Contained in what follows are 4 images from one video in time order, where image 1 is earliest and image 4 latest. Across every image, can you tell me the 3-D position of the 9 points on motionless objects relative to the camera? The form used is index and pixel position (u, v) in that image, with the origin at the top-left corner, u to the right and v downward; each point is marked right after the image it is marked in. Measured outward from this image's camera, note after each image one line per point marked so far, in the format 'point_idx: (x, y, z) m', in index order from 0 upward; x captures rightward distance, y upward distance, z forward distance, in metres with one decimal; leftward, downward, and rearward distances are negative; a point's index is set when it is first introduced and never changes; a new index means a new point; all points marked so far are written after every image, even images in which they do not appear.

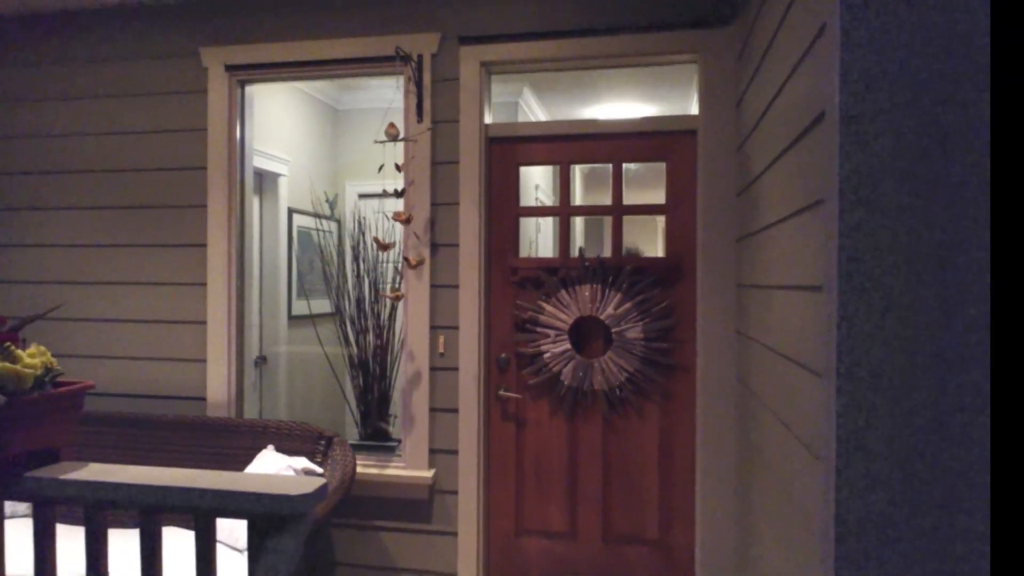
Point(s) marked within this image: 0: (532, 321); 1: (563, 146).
0: (+0.1, -0.1, +2.9) m
1: (+0.1, +0.4, +2.9) m
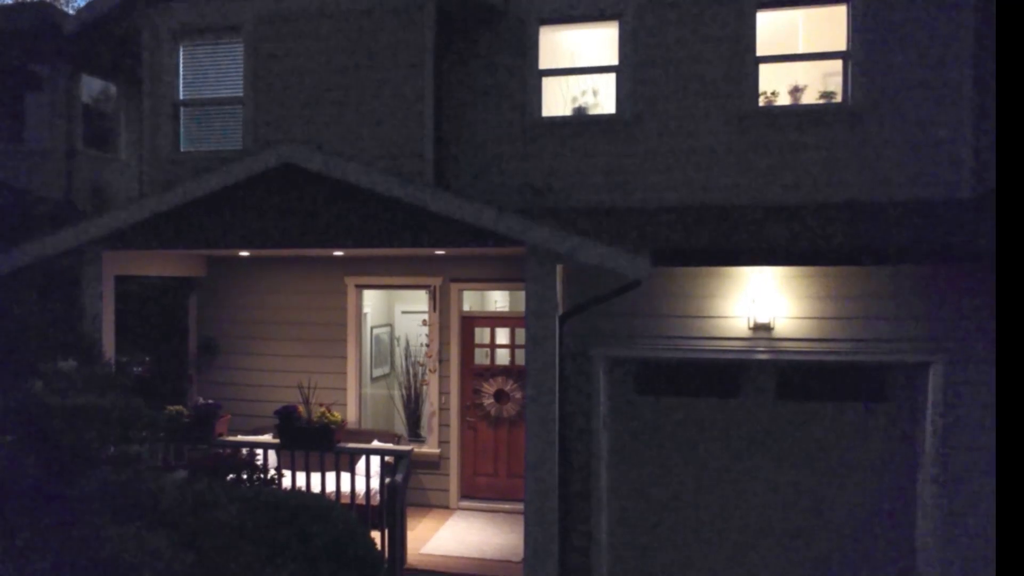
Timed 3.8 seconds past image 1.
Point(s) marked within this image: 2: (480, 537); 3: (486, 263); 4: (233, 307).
0: (-0.2, -0.7, +7.4) m
1: (-0.1, -0.2, +7.4) m
2: (-0.2, -1.5, +6.7) m
3: (-0.1, +0.2, +7.3) m
4: (-1.9, -0.1, +7.9) m
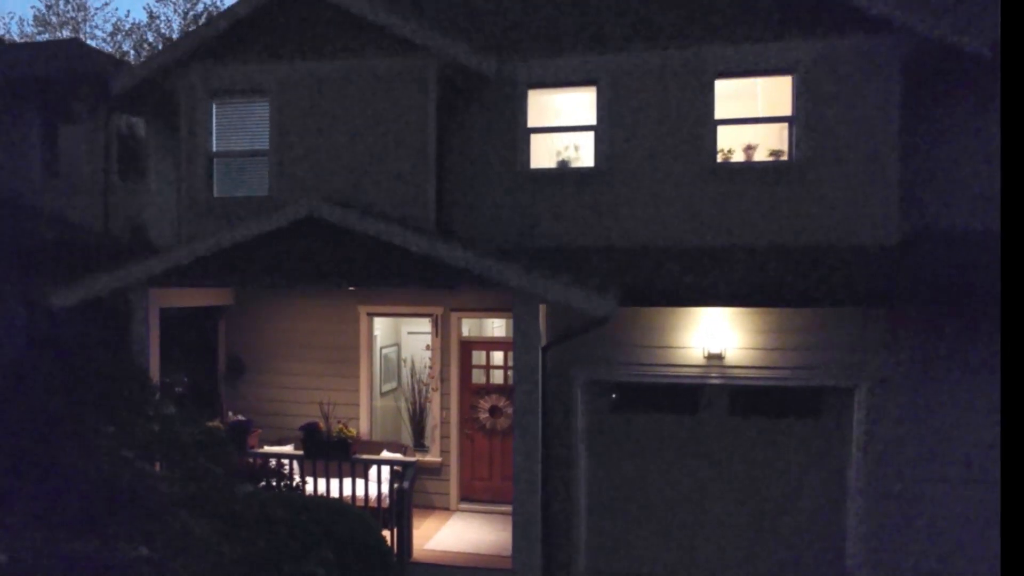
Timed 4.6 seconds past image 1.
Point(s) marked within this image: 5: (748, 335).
0: (-0.3, -0.9, +8.4) m
1: (-0.2, -0.4, +8.4) m
2: (-0.2, -1.7, +7.7) m
3: (-0.2, 0.0, +8.3) m
4: (-2.0, -0.3, +8.9) m
5: (+1.4, -0.3, +6.9) m
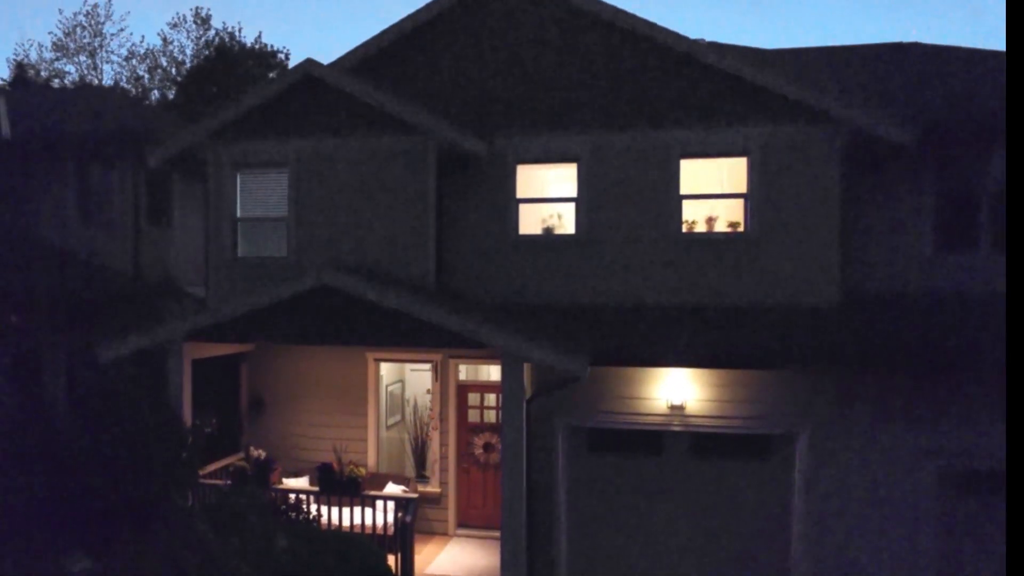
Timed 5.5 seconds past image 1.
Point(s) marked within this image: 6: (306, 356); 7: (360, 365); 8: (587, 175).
0: (-0.3, -1.3, +9.4) m
1: (-0.3, -0.8, +9.4) m
2: (-0.3, -2.1, +8.7) m
3: (-0.3, -0.5, +9.3) m
4: (-2.1, -0.8, +10.0) m
5: (+1.3, -0.7, +7.9) m
6: (-1.7, -0.6, +9.8) m
7: (-1.3, -0.7, +9.7) m
8: (+0.6, +0.9, +8.7) m
